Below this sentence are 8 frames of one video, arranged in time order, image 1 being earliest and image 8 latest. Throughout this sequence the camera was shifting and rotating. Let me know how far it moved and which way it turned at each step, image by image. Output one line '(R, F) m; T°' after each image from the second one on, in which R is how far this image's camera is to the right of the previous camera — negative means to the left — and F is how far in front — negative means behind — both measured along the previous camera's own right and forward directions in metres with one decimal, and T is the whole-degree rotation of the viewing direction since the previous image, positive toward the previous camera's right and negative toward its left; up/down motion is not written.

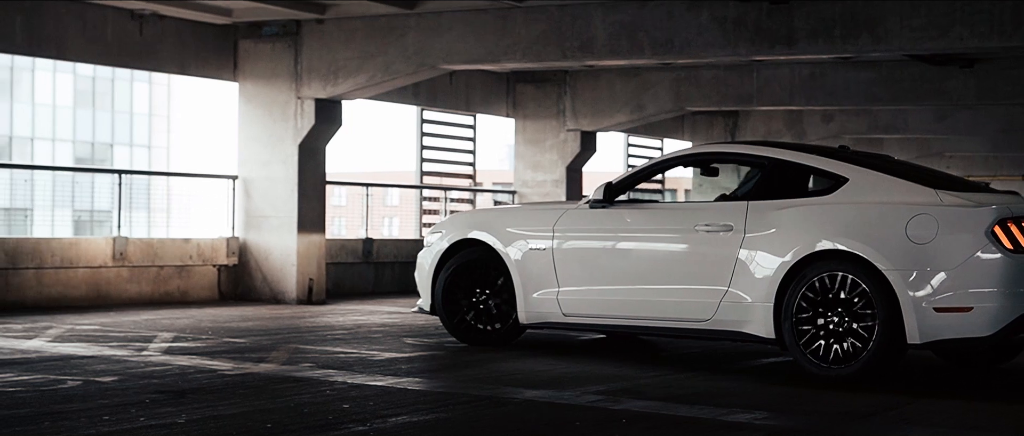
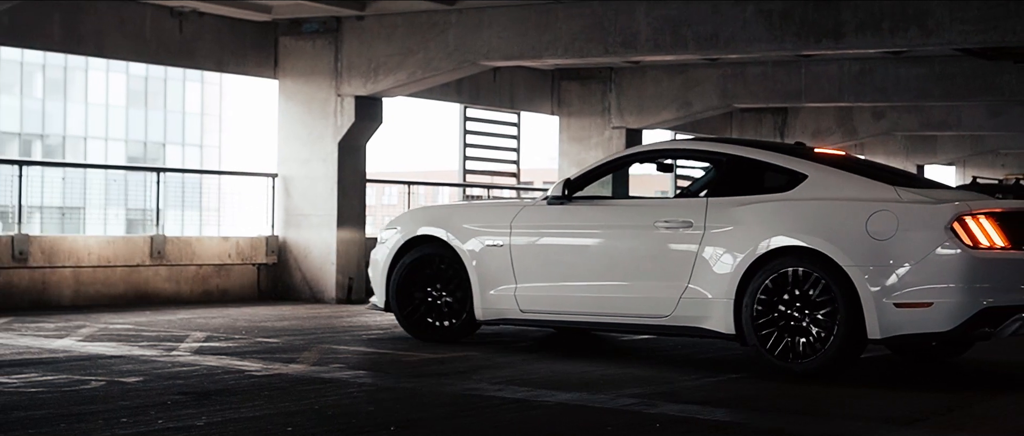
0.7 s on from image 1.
(+0.1, +0.2) m; -2°
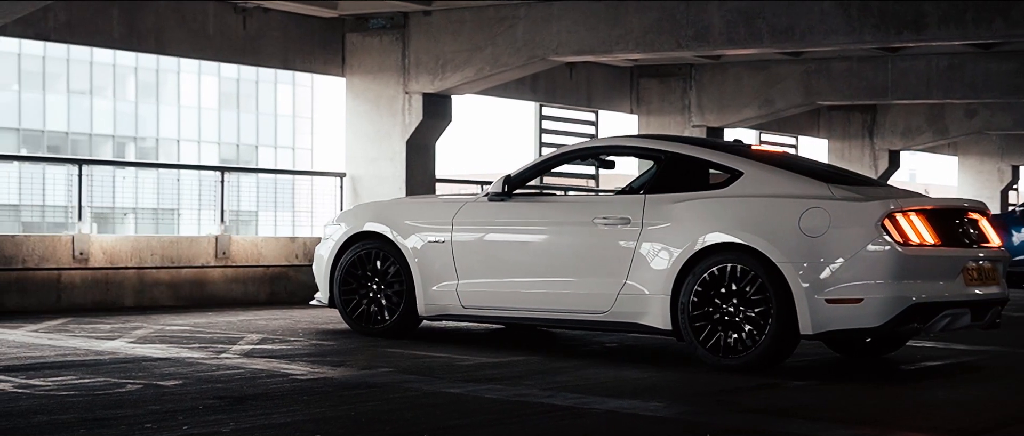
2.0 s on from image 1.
(+0.2, +0.4) m; -3°
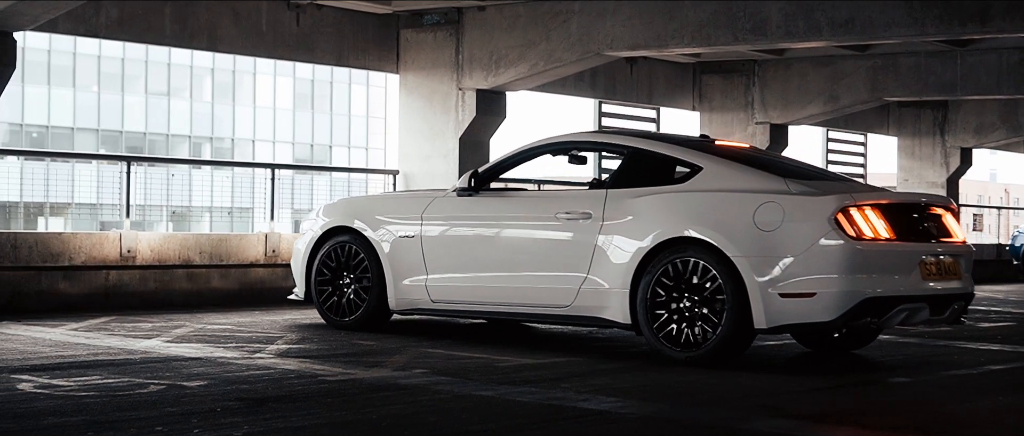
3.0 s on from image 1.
(+0.2, +0.3) m; -3°
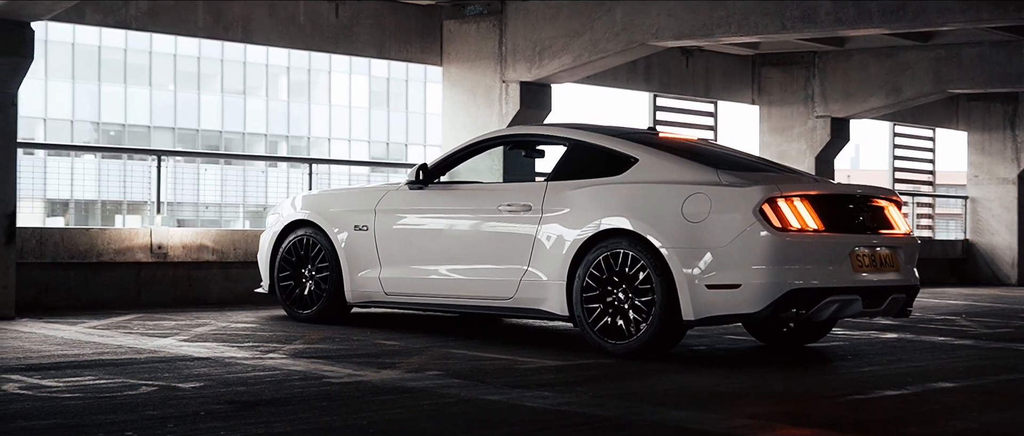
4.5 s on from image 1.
(+0.3, +0.4) m; -3°
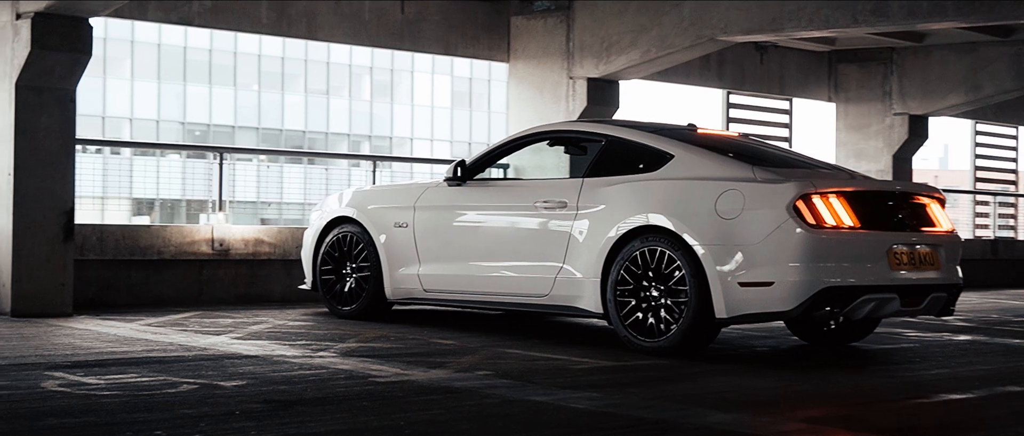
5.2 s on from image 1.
(+0.2, +0.2) m; -3°
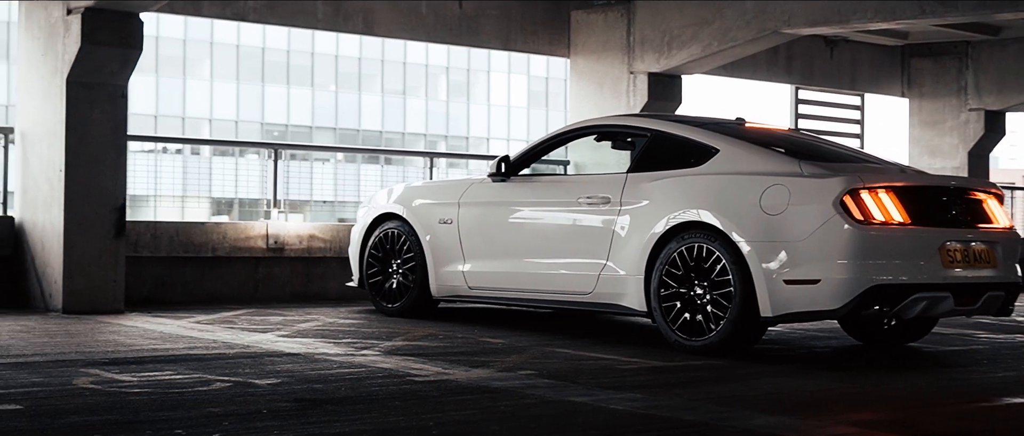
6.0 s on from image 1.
(+0.2, +0.2) m; -3°
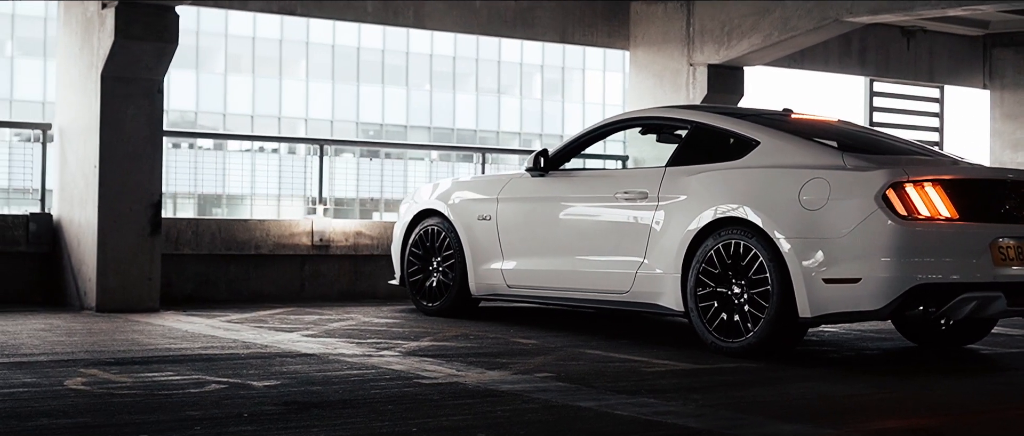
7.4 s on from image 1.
(+0.4, +0.4) m; -4°
